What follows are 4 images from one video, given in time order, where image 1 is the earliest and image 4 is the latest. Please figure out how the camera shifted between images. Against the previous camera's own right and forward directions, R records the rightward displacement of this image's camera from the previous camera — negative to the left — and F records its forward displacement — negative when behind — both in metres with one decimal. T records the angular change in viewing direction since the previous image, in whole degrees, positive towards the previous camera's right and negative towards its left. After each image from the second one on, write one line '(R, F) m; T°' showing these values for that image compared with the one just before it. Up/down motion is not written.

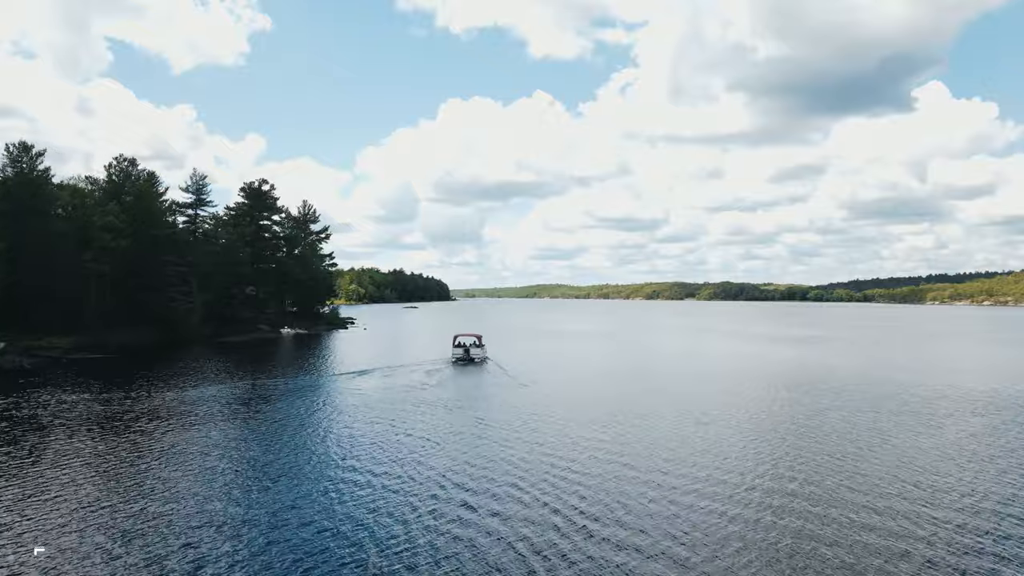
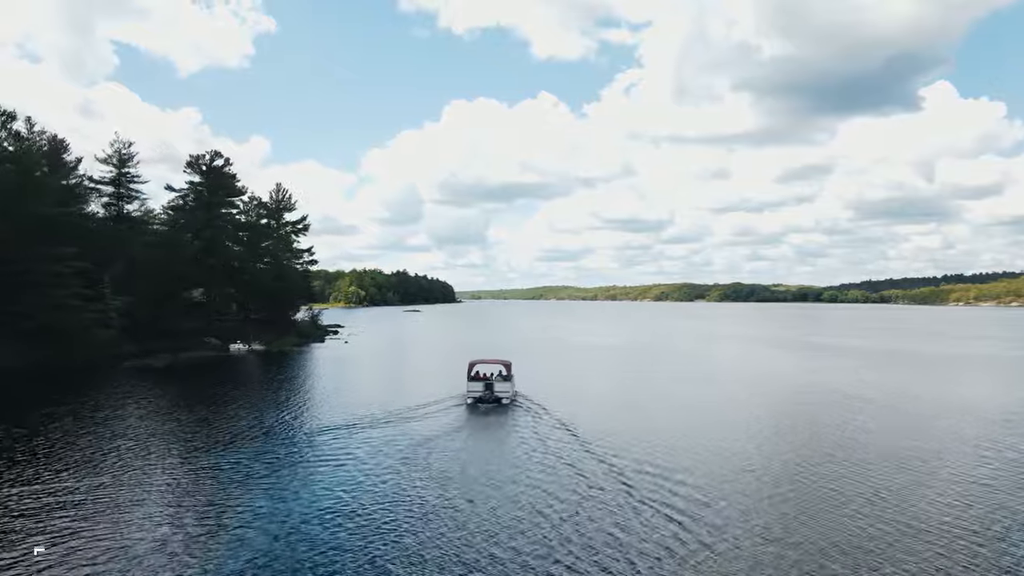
(-0.9, +7.9) m; 0°
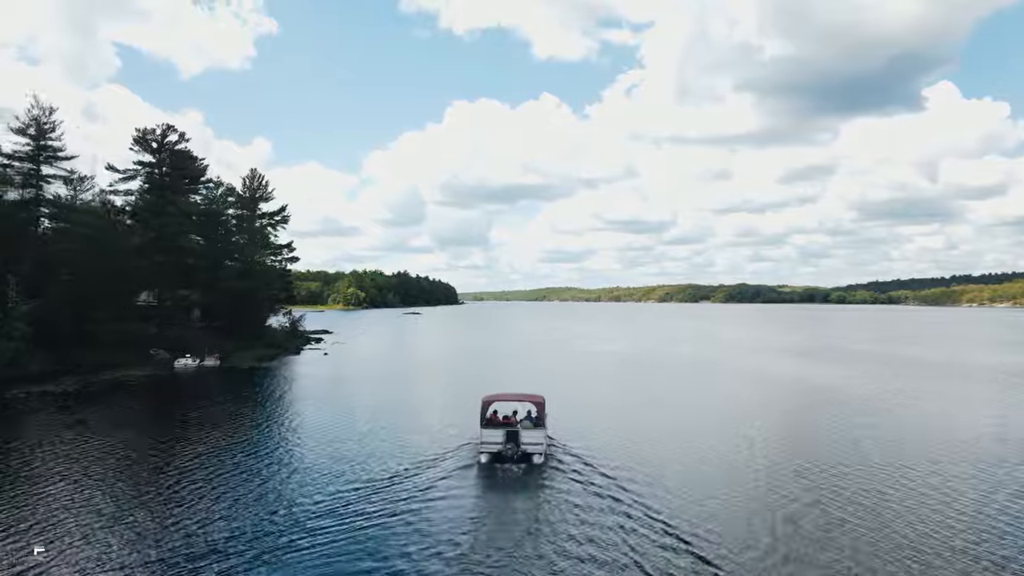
(-0.4, +4.7) m; 0°
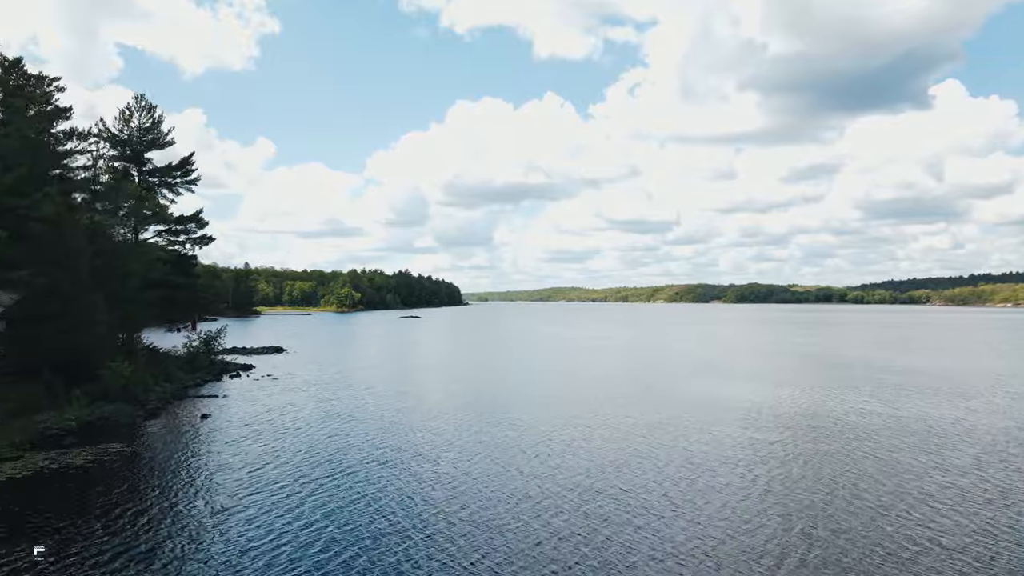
(-1.3, +11.6) m; 0°
